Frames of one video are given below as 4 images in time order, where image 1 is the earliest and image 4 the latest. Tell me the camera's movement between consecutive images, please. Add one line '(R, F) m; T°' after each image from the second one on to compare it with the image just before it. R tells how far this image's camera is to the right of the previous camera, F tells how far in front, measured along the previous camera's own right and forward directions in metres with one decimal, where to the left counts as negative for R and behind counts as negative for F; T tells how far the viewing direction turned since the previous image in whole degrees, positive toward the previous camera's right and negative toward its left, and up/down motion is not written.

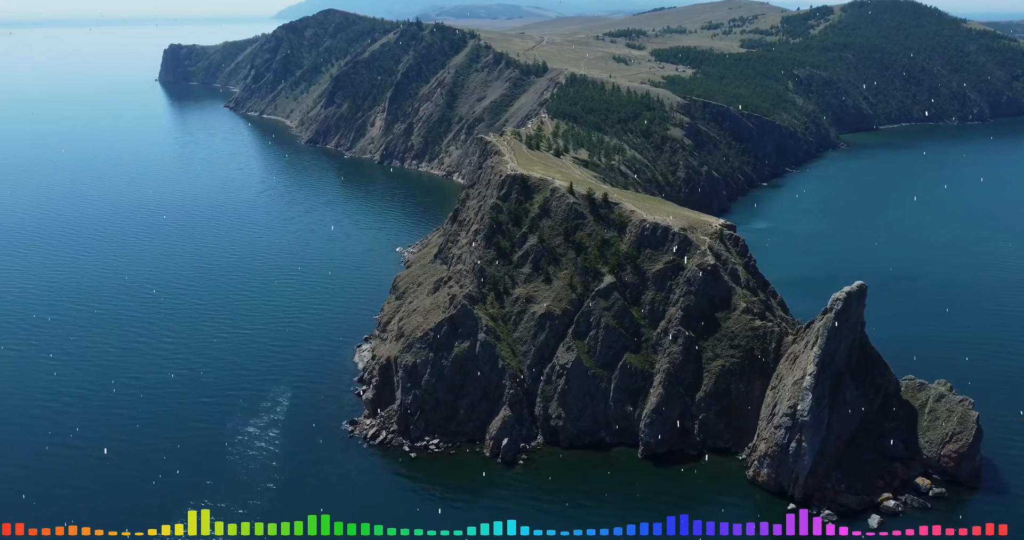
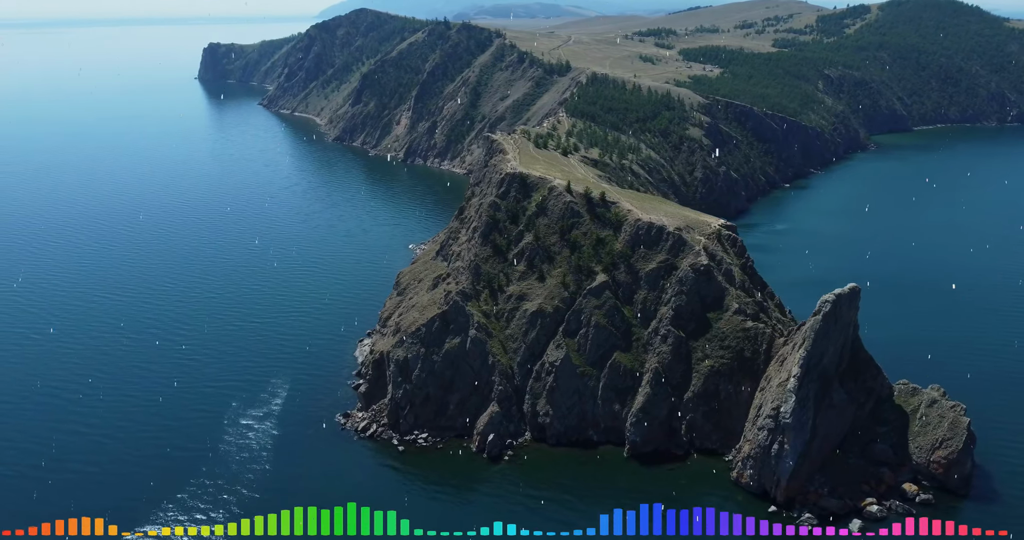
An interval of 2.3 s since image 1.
(+5.1, -0.6) m; -3°
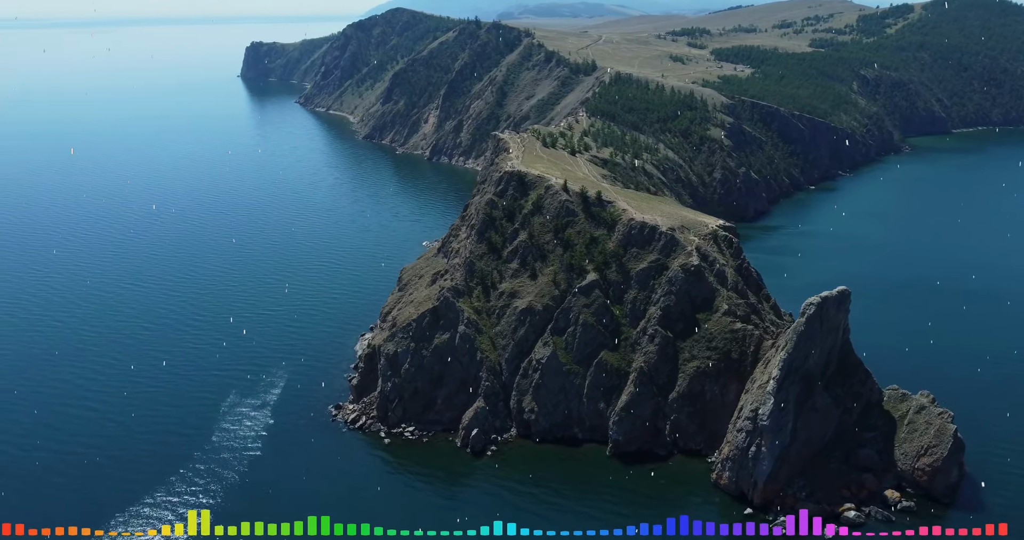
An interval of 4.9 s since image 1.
(+5.8, -0.6) m; -3°
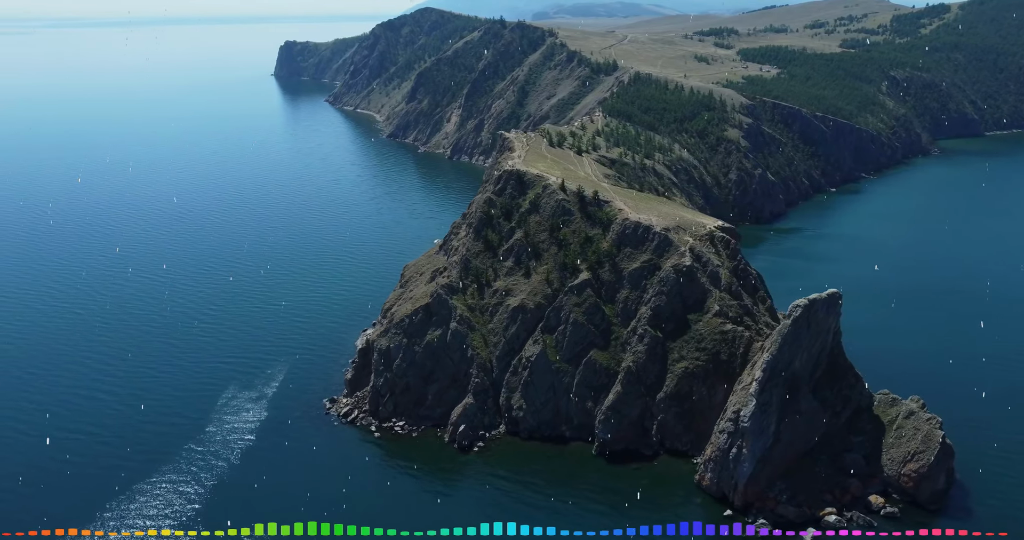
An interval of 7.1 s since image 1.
(+4.7, -0.4) m; -3°
